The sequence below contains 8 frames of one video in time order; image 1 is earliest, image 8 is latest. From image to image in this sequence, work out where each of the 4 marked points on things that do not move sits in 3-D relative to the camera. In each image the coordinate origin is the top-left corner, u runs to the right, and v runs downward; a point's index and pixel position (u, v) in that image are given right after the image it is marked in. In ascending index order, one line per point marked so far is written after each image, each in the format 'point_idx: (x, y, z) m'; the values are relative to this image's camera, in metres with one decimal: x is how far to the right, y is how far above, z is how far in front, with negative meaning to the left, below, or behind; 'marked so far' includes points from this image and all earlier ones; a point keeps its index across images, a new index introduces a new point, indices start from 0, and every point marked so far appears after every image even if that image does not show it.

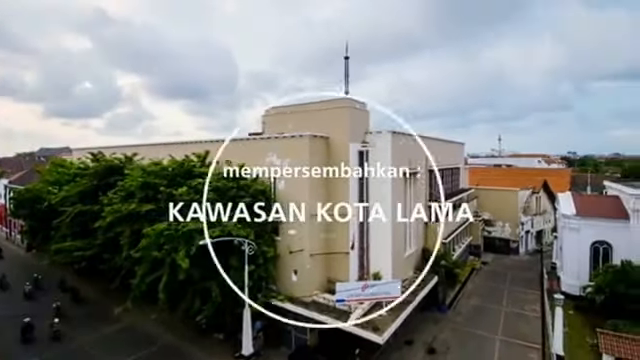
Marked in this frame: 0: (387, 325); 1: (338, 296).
0: (+3.7, -7.8, +16.6) m
1: (+1.0, -6.6, +17.6) m
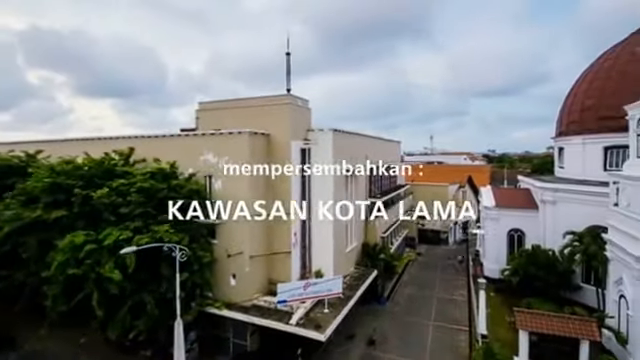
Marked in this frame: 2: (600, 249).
0: (+0.5, -7.8, +16.8) m
1: (-2.3, -6.6, +17.4) m
2: (+17.3, -4.1, +19.0) m
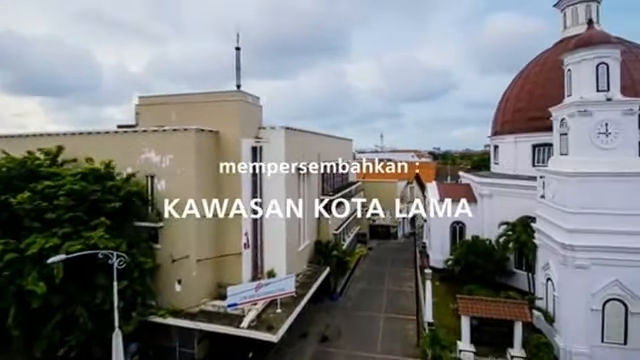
0: (-2.1, -7.7, +16.6) m
1: (-5.0, -6.6, +16.7) m
2: (+14.2, -3.8, +21.0) m
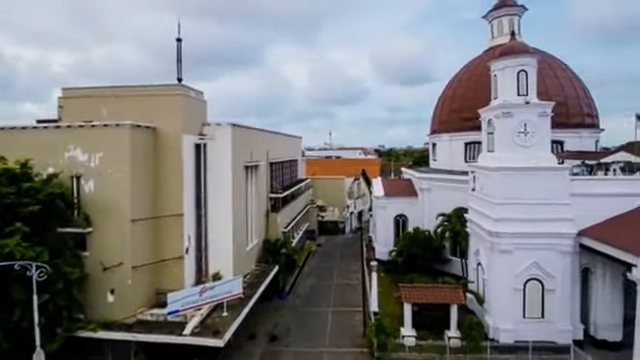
0: (-4.8, -7.6, +16.1) m
1: (-7.7, -6.5, +15.8) m
2: (+10.6, -3.4, +22.8) m
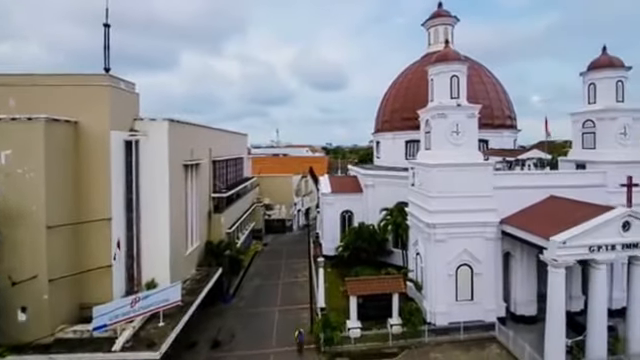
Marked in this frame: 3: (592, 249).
0: (-7.5, -7.6, +15.0) m
1: (-10.3, -6.5, +14.3) m
2: (+6.6, -3.0, +24.2) m
3: (+15.3, -3.8, +17.0) m
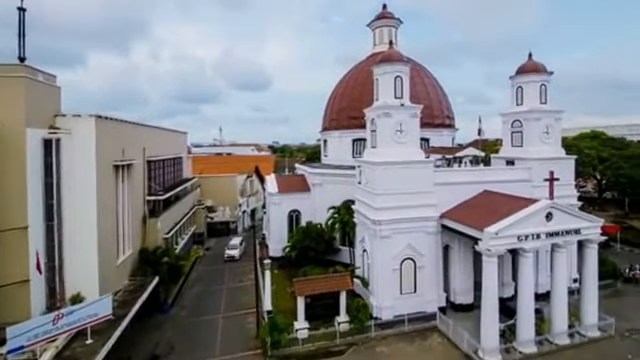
0: (-10.2, -7.7, +13.5) m
1: (-12.9, -6.7, +12.4) m
2: (+2.5, -2.9, +24.4) m
3: (+12.1, -3.5, +18.5) m
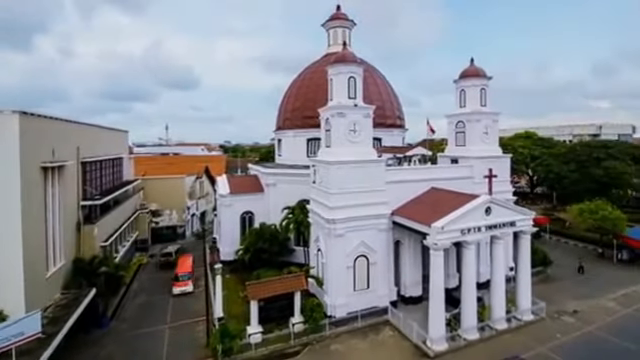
0: (-12.2, -7.9, +12.0) m
1: (-14.8, -7.0, +10.5) m
2: (-1.1, -2.9, +24.4) m
3: (+9.2, -3.3, +19.7) m
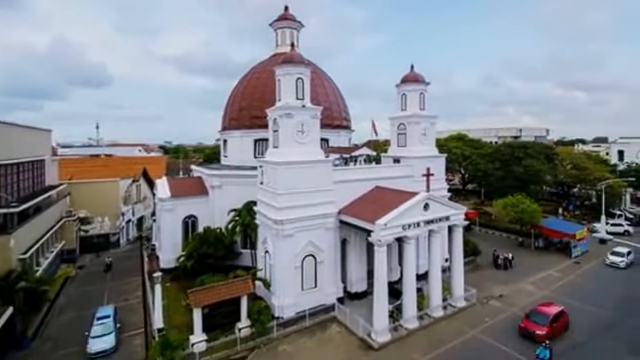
0: (-14.3, -8.2, +10.2) m
1: (-16.7, -7.3, +8.4) m
2: (-5.2, -3.0, +24.1) m
3: (+5.7, -3.3, +21.0) m
